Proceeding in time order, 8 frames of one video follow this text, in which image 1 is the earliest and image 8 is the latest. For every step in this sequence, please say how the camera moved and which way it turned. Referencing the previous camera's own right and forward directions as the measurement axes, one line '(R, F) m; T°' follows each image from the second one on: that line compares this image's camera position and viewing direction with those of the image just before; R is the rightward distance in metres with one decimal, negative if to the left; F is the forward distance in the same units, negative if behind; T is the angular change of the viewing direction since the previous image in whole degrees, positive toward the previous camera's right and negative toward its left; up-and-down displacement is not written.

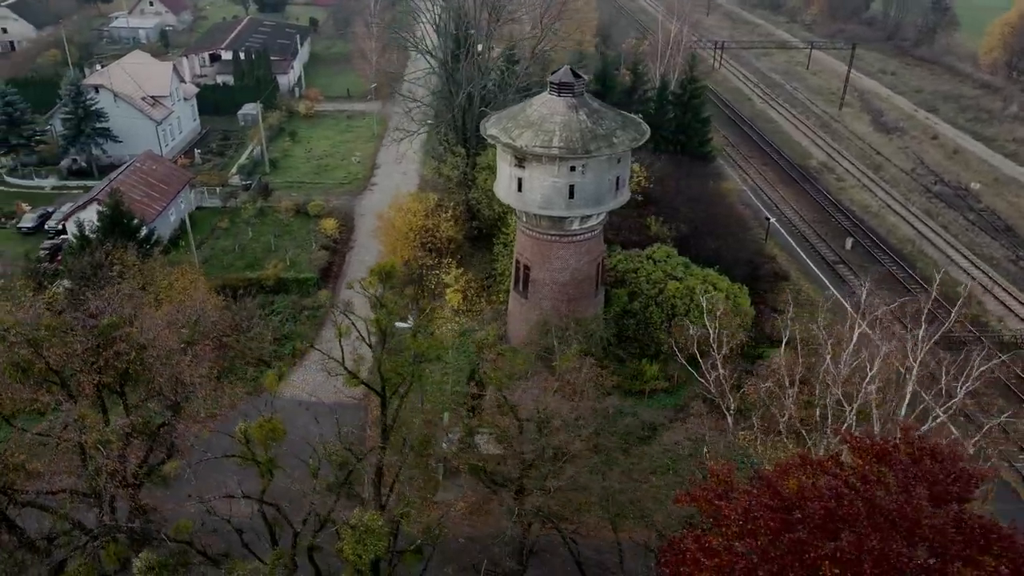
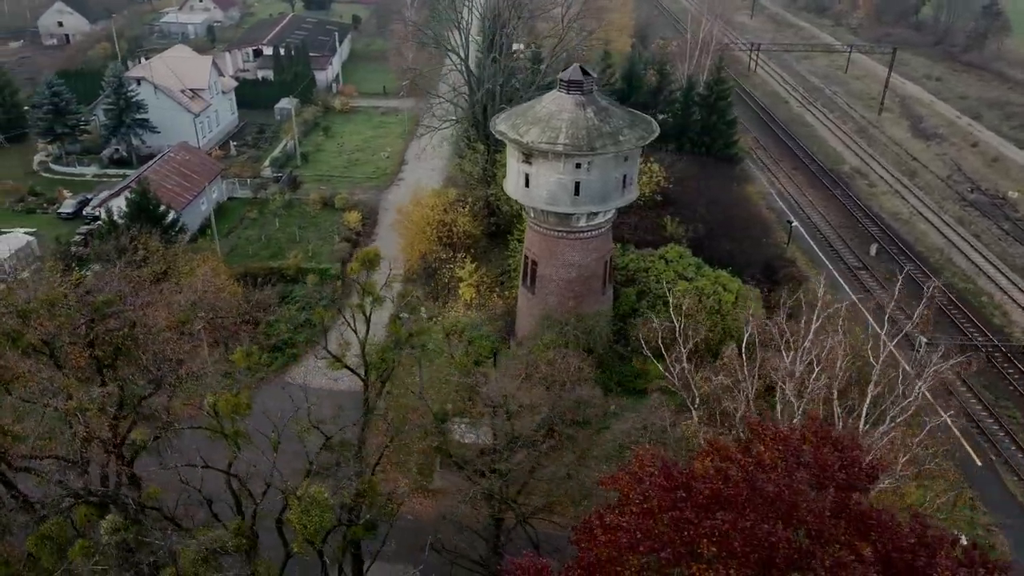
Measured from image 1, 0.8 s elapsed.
(+1.1, -0.2) m; -3°
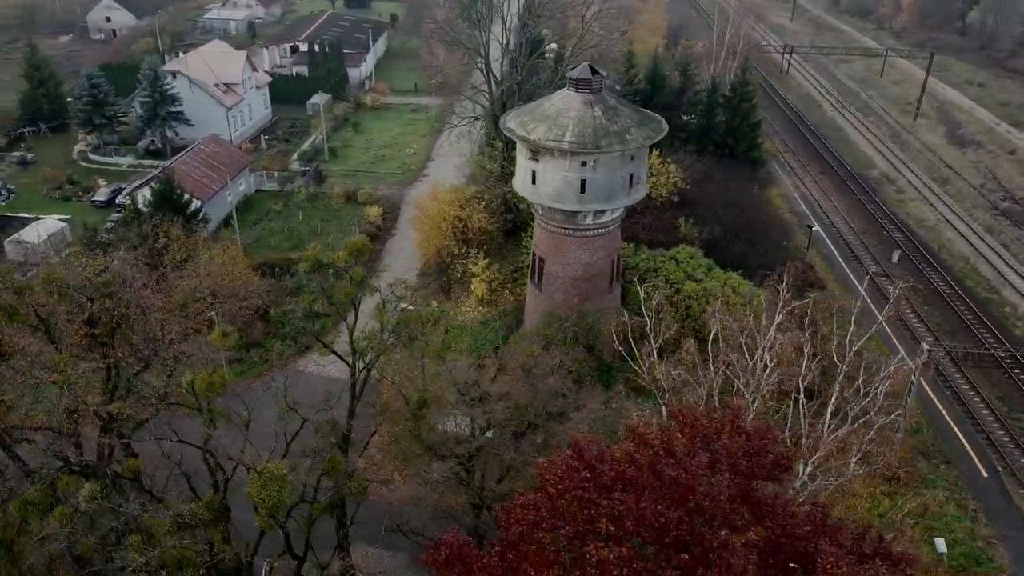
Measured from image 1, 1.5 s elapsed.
(+0.9, -0.2) m; -3°
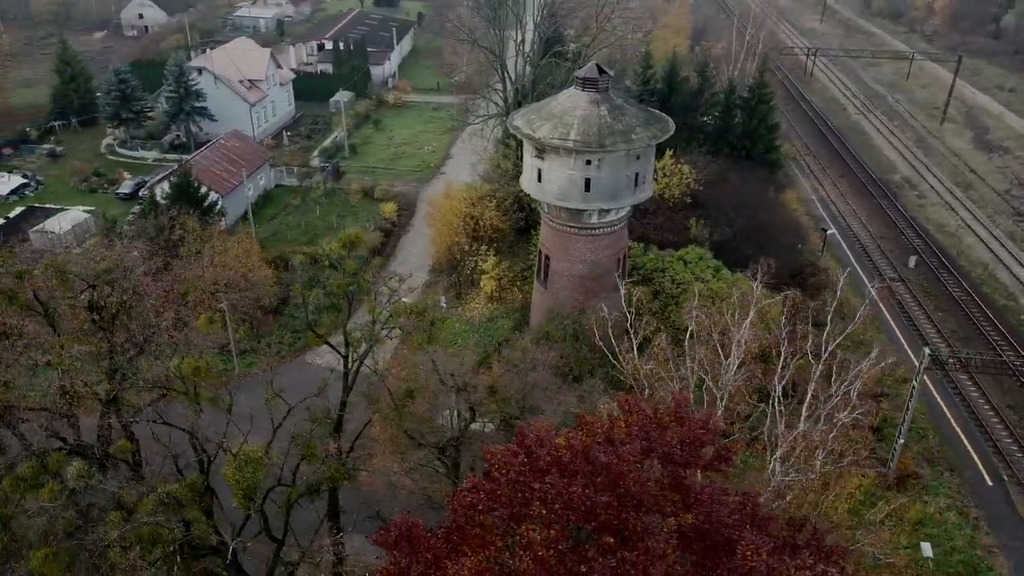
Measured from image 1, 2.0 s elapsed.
(+0.7, -0.1) m; -2°
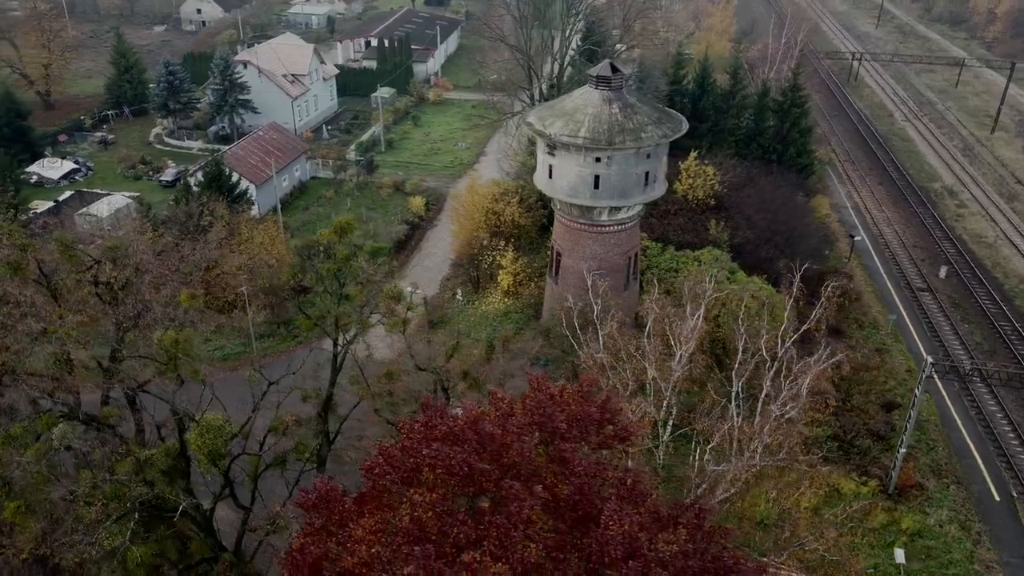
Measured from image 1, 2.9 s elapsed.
(+1.2, -0.2) m; -4°
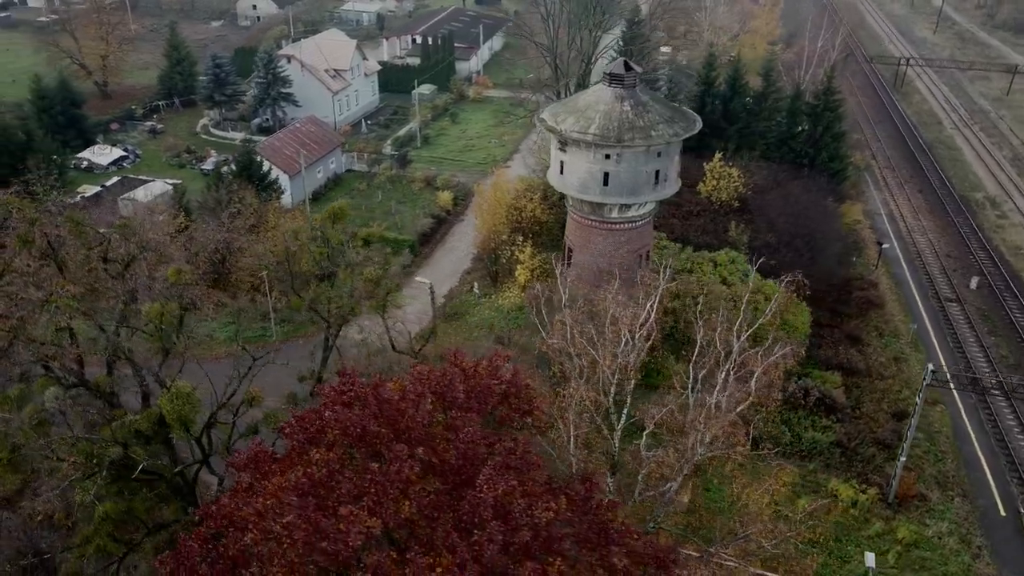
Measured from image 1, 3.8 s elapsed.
(+1.2, -0.2) m; -4°
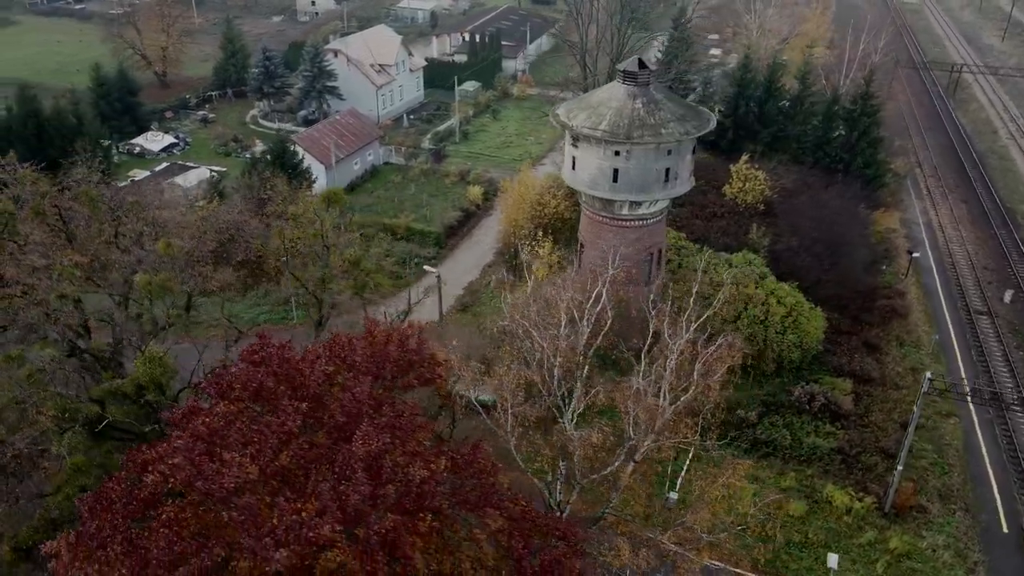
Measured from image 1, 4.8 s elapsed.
(+1.4, -0.3) m; -4°
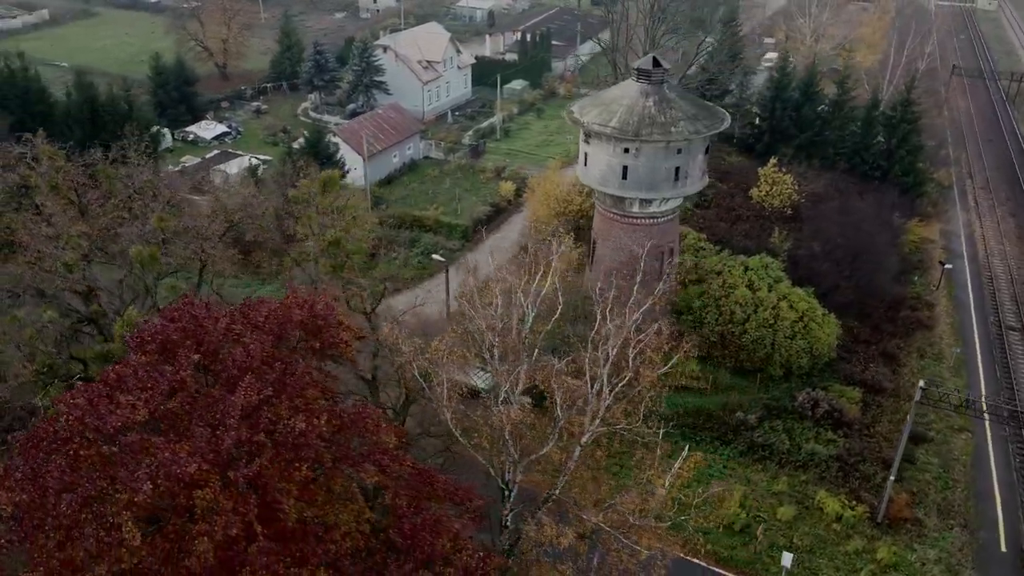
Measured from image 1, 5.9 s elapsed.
(+1.5, -0.3) m; -4°
